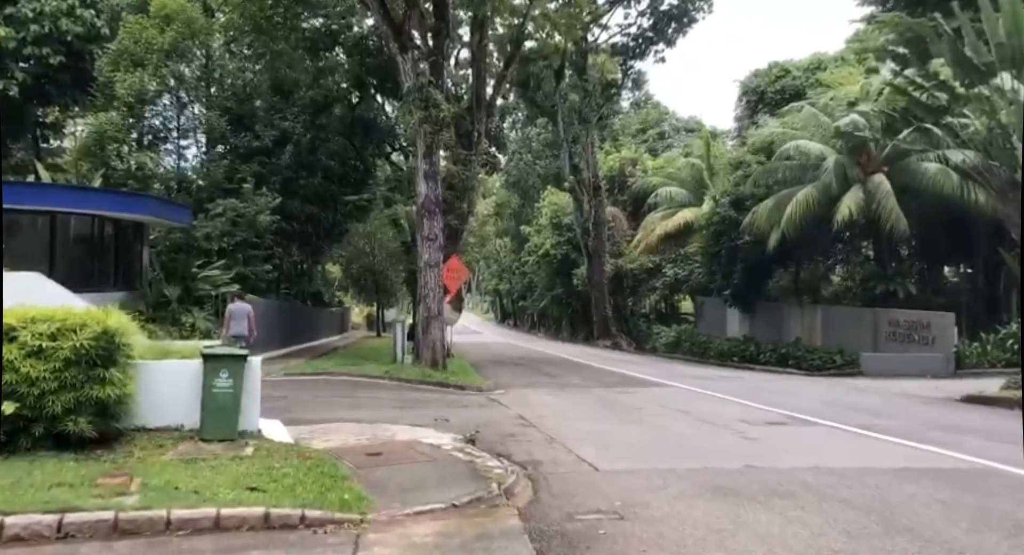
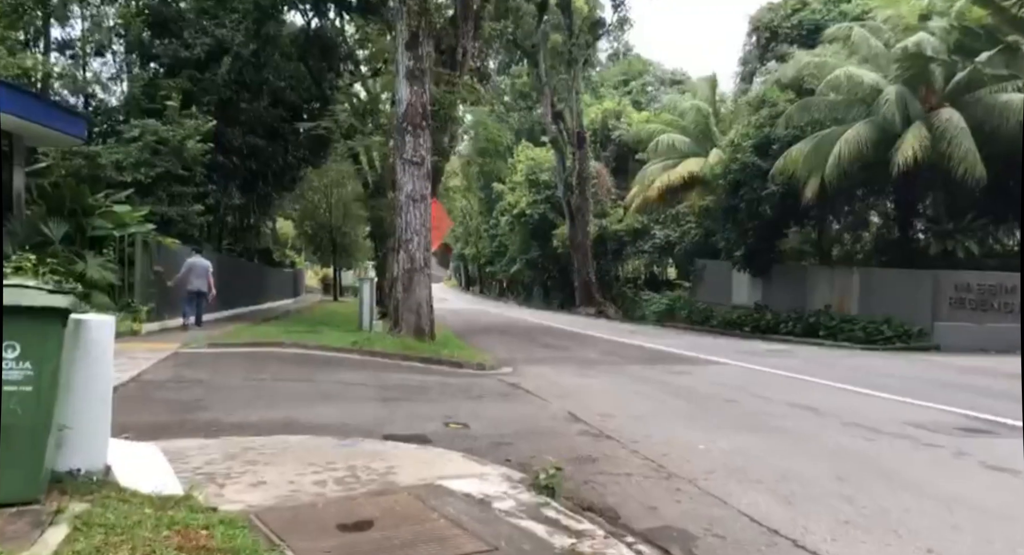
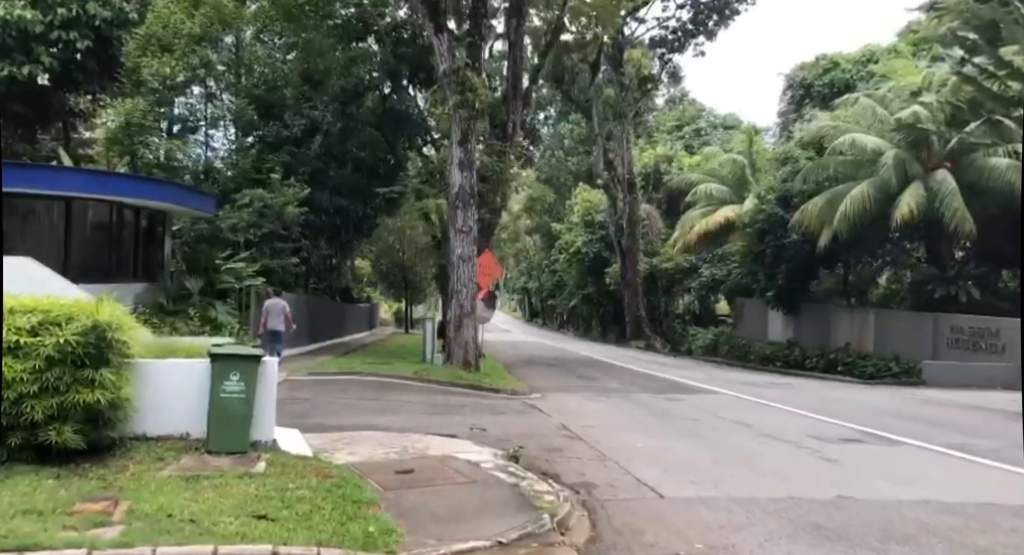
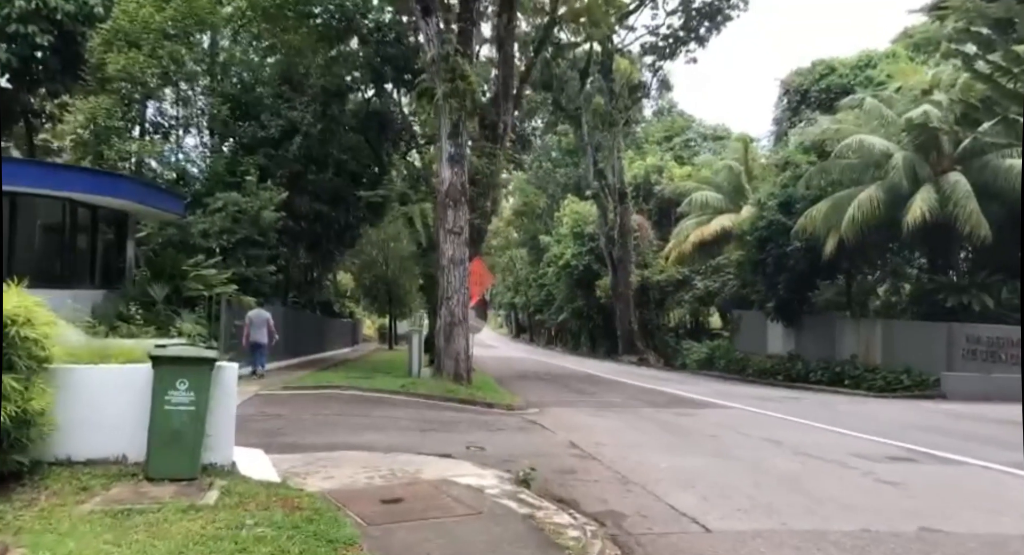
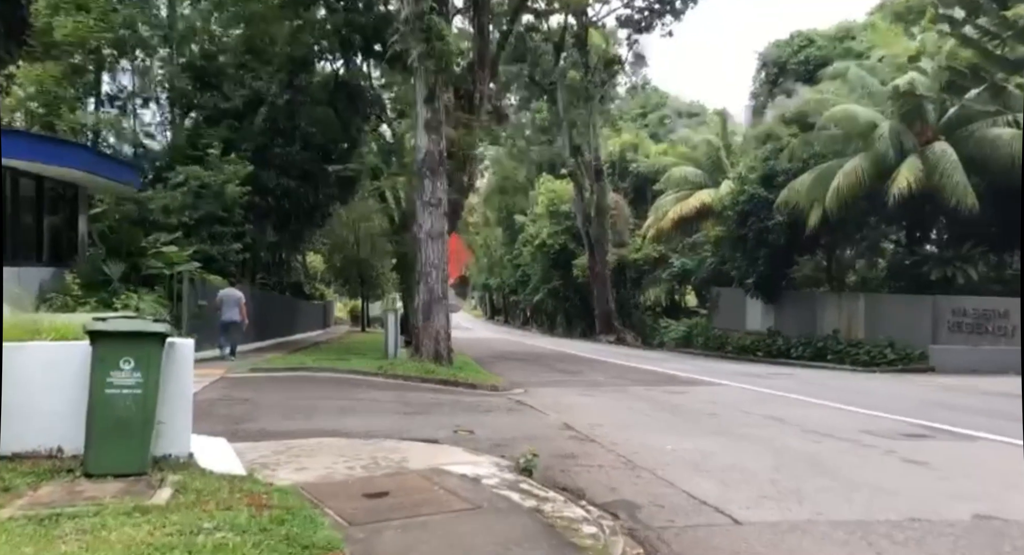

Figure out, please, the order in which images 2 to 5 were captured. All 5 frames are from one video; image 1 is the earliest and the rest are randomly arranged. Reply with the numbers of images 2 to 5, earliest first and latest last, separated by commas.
3, 4, 5, 2
